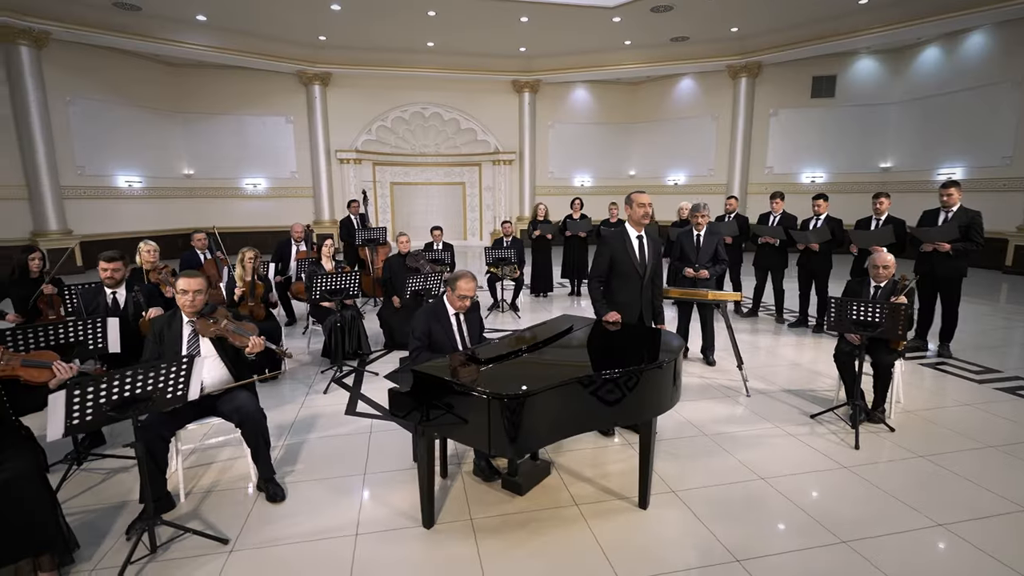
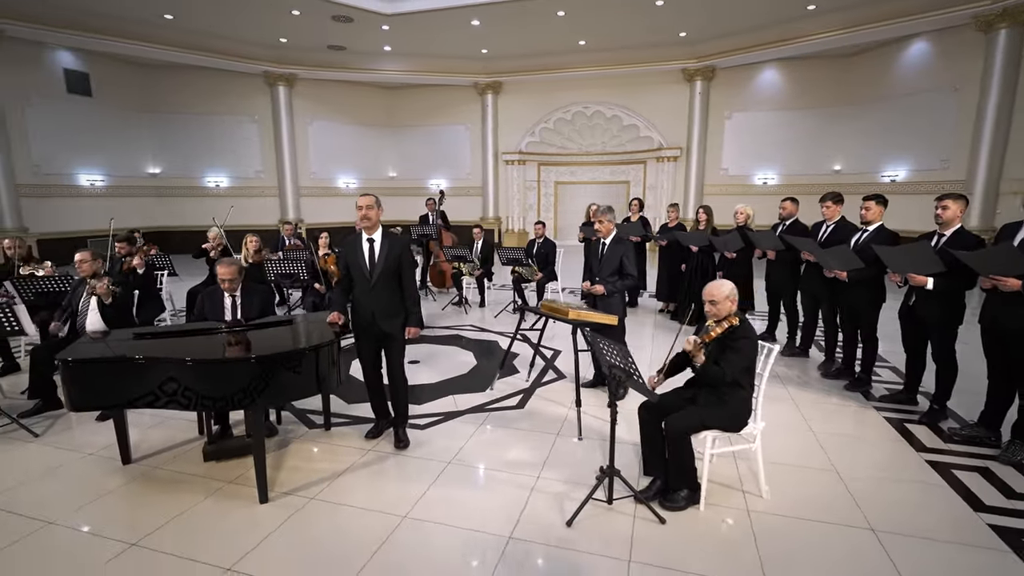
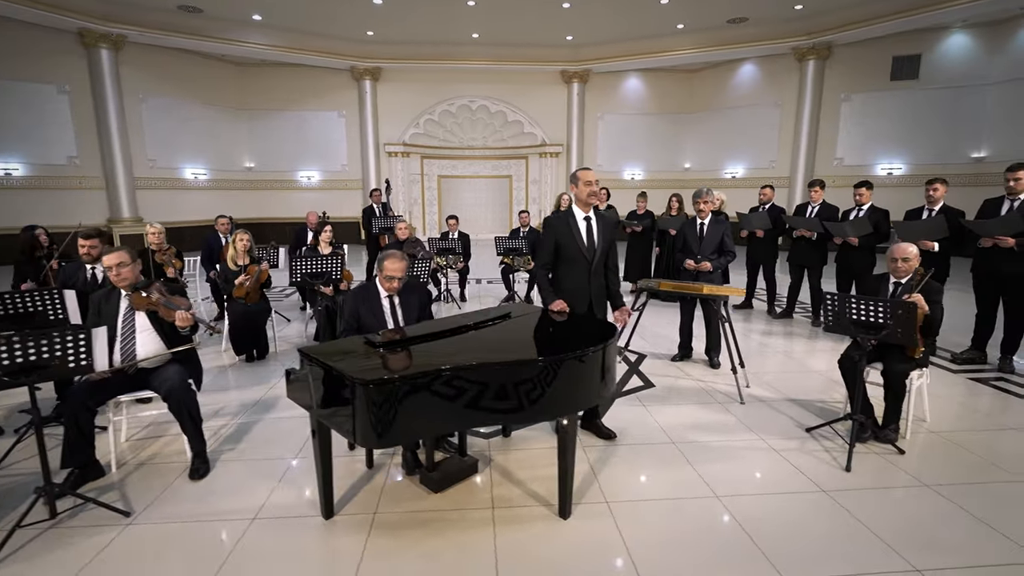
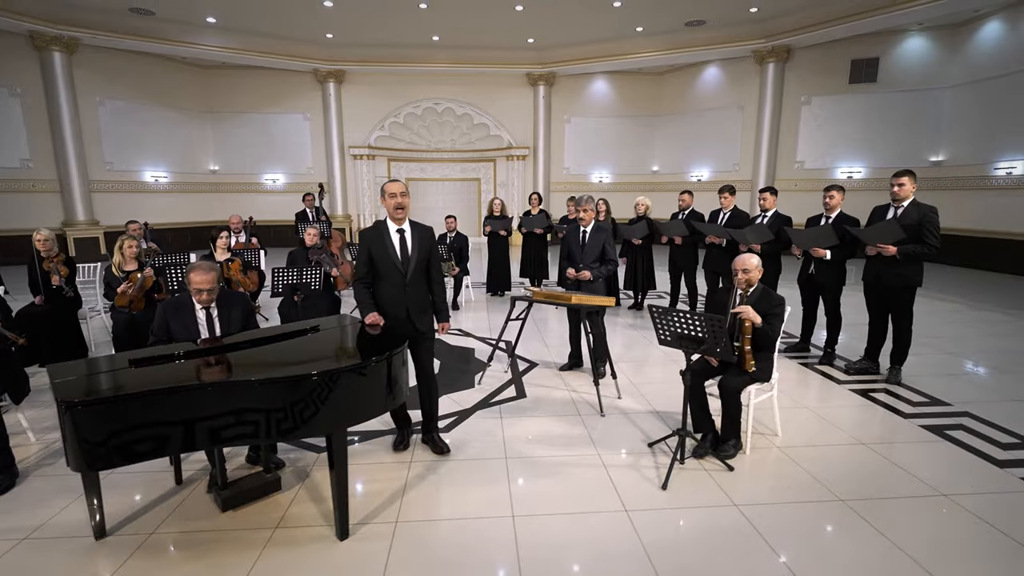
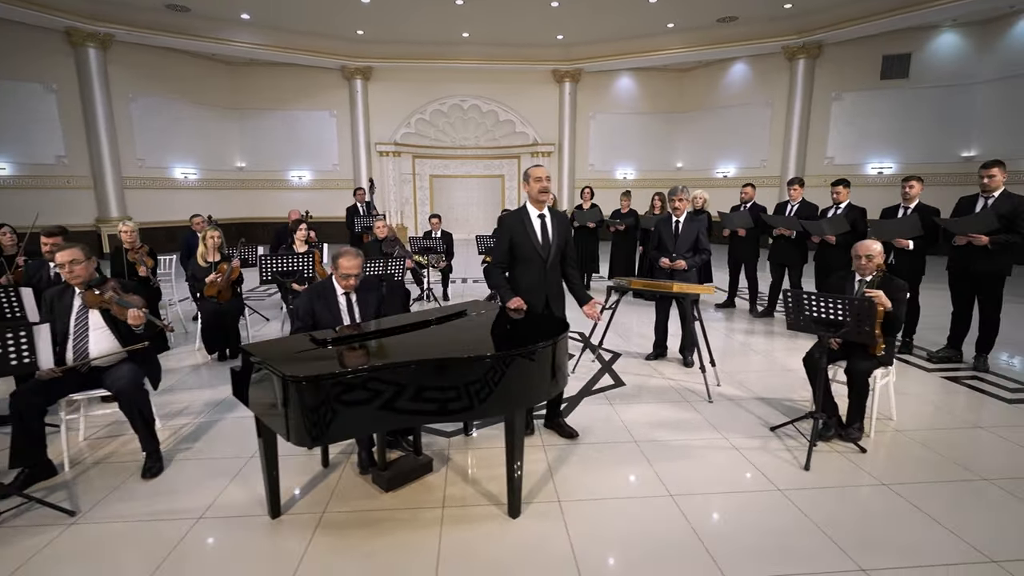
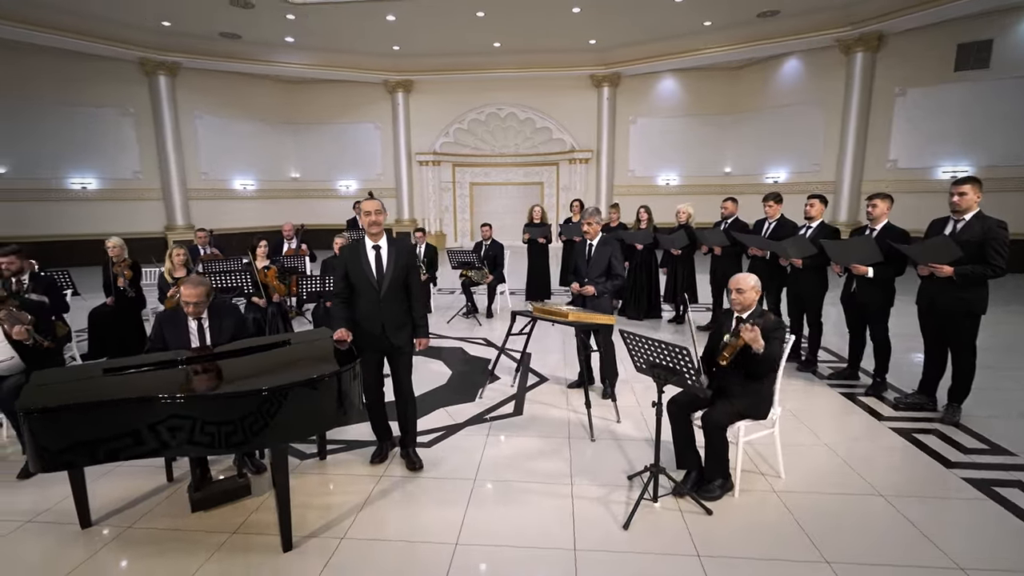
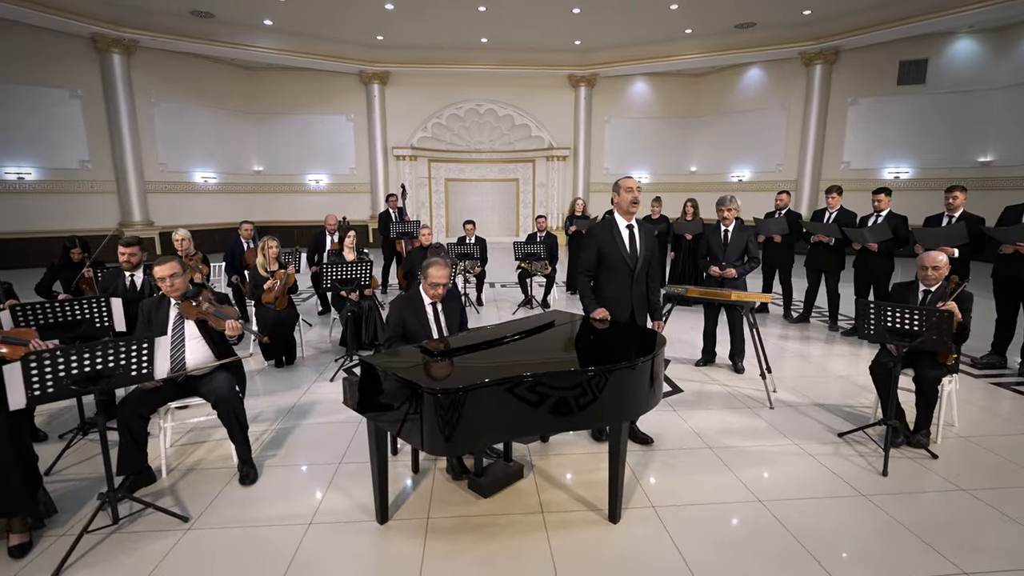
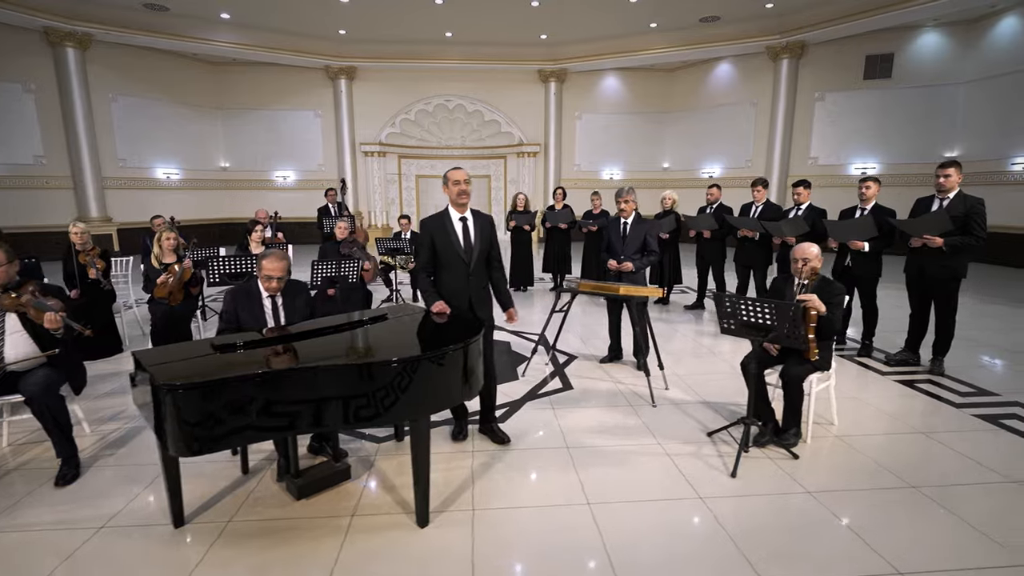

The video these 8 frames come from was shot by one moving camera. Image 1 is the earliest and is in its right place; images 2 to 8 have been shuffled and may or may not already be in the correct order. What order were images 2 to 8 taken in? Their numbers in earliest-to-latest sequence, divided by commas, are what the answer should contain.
7, 3, 5, 8, 4, 6, 2
